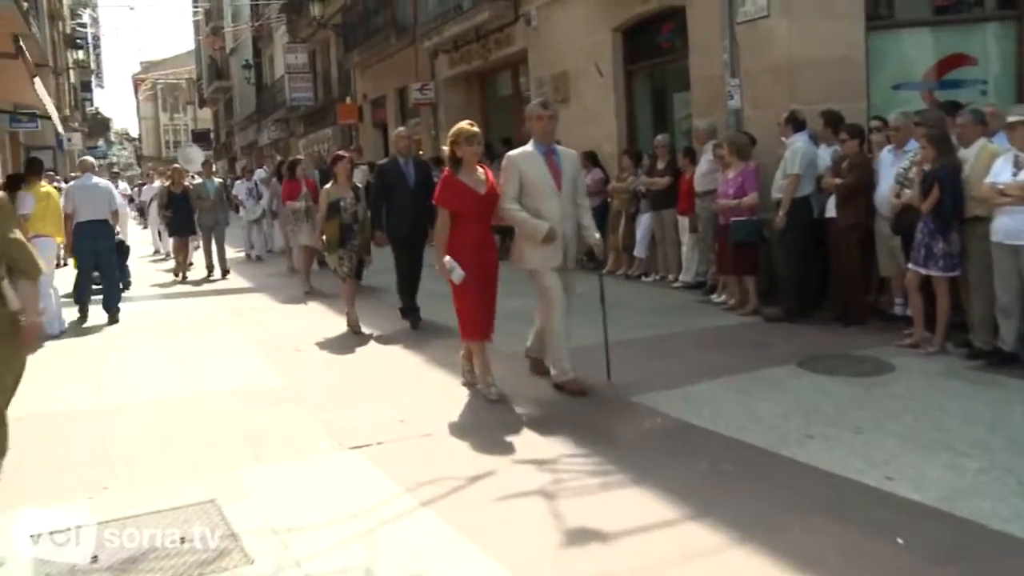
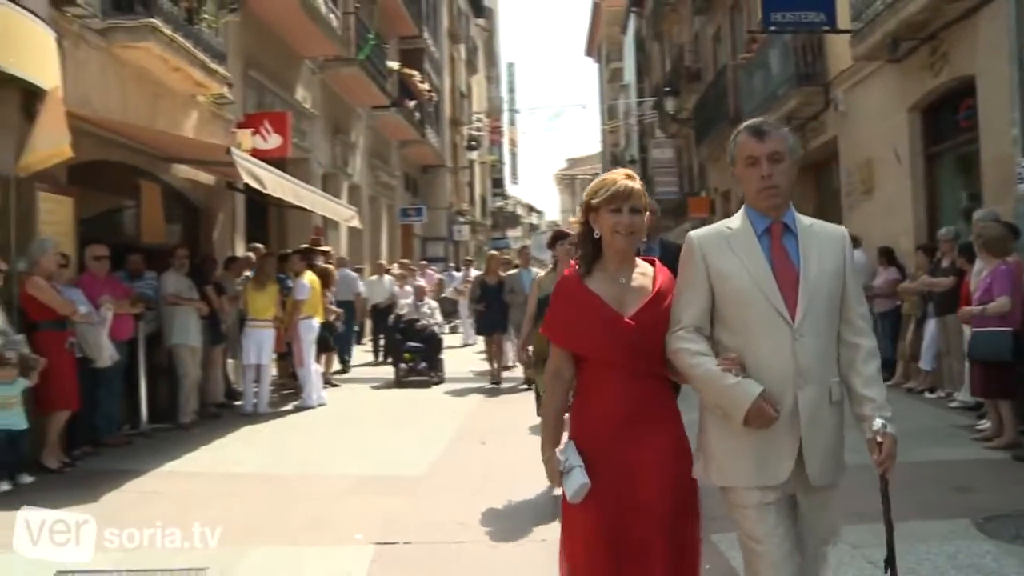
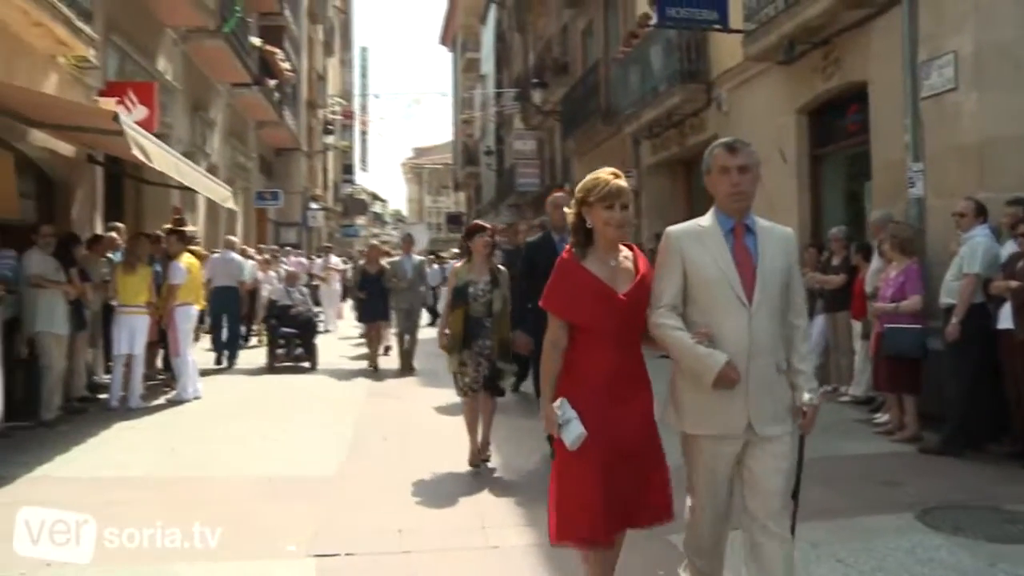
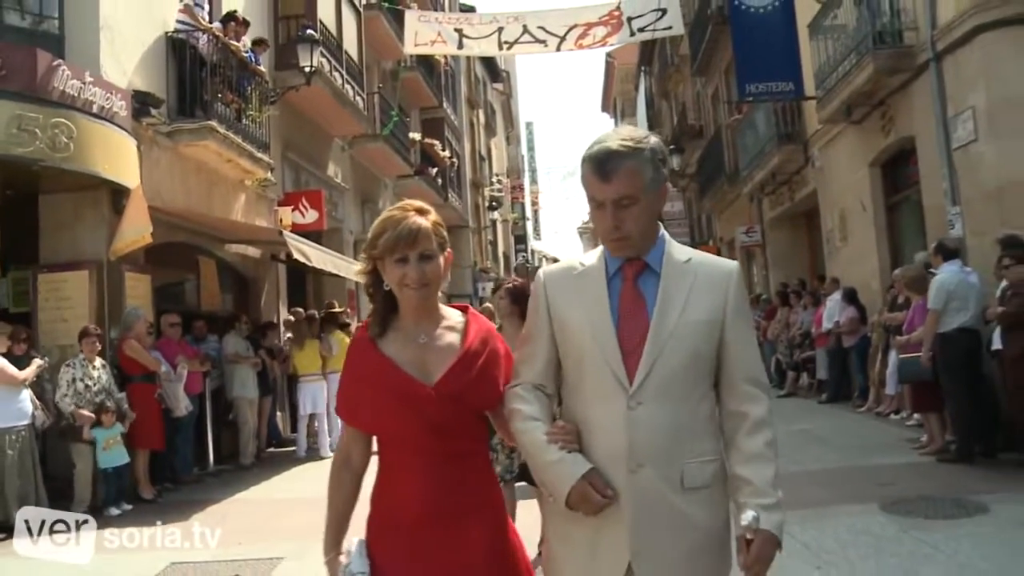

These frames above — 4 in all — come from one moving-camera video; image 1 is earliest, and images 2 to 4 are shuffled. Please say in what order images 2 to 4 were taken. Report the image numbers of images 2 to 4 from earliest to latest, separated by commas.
3, 2, 4
